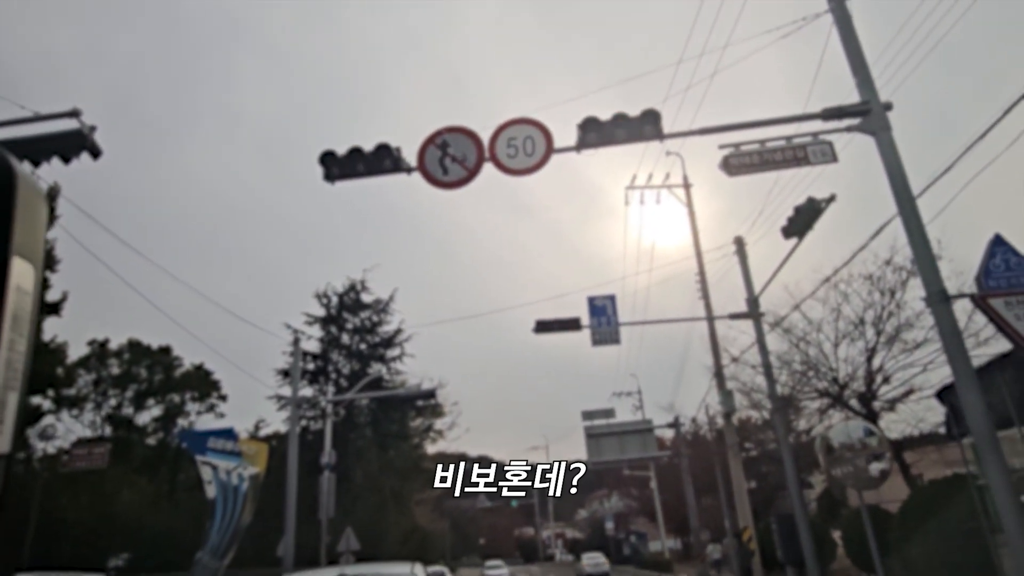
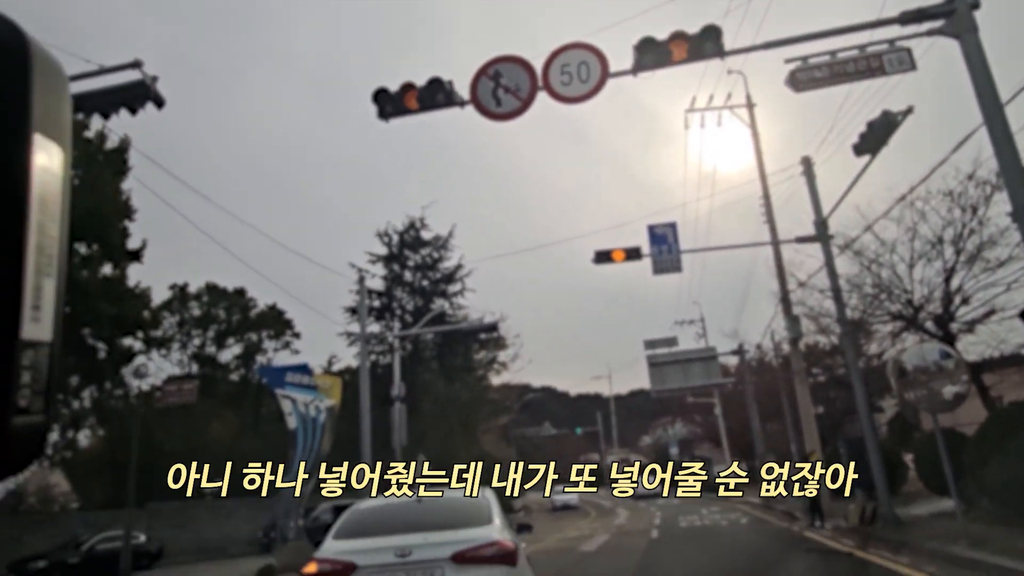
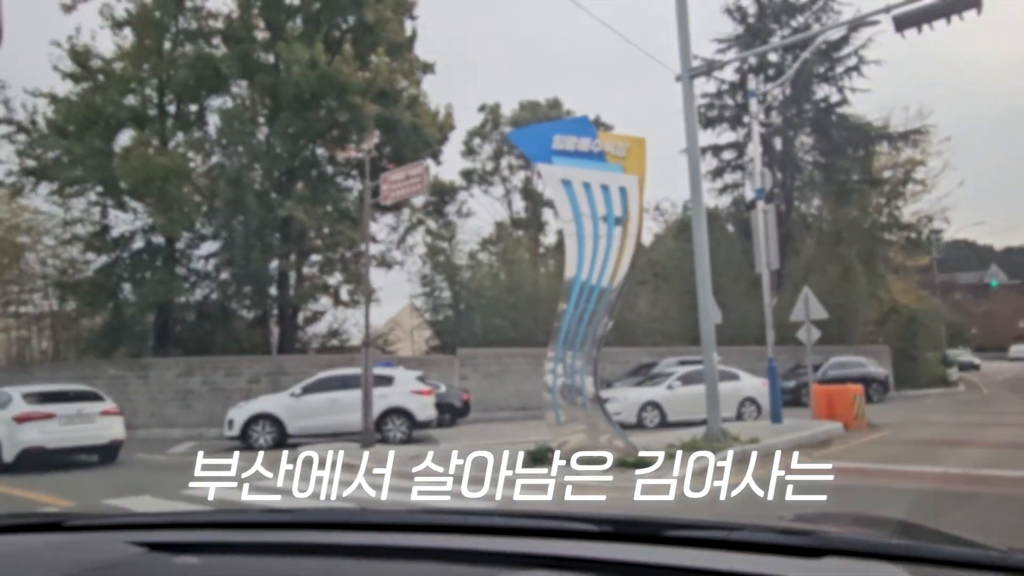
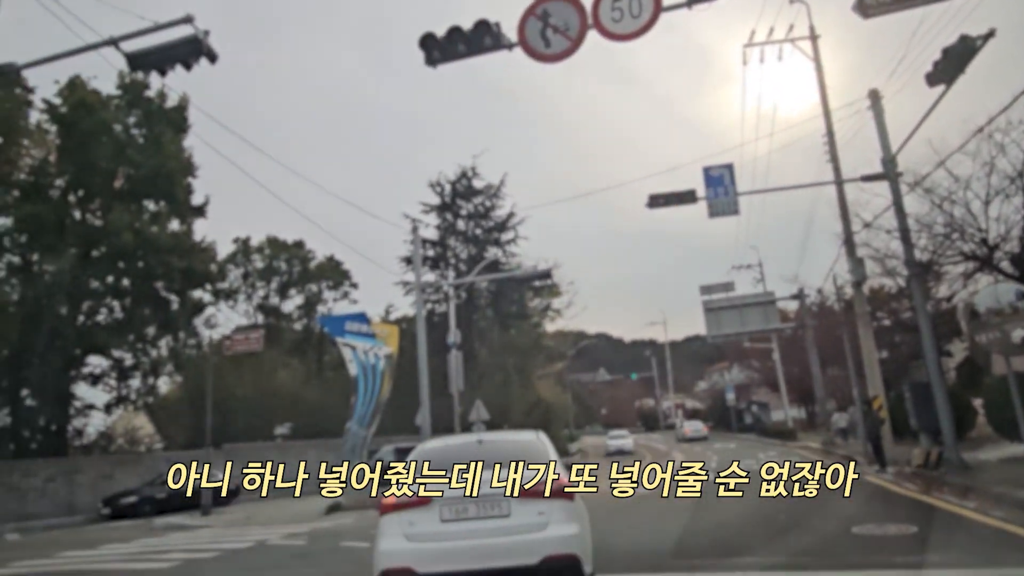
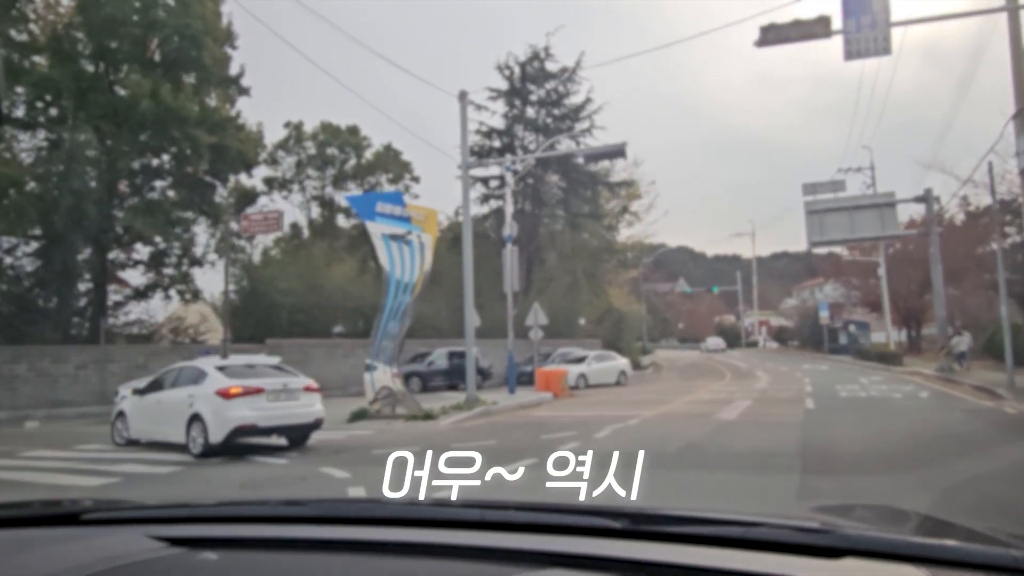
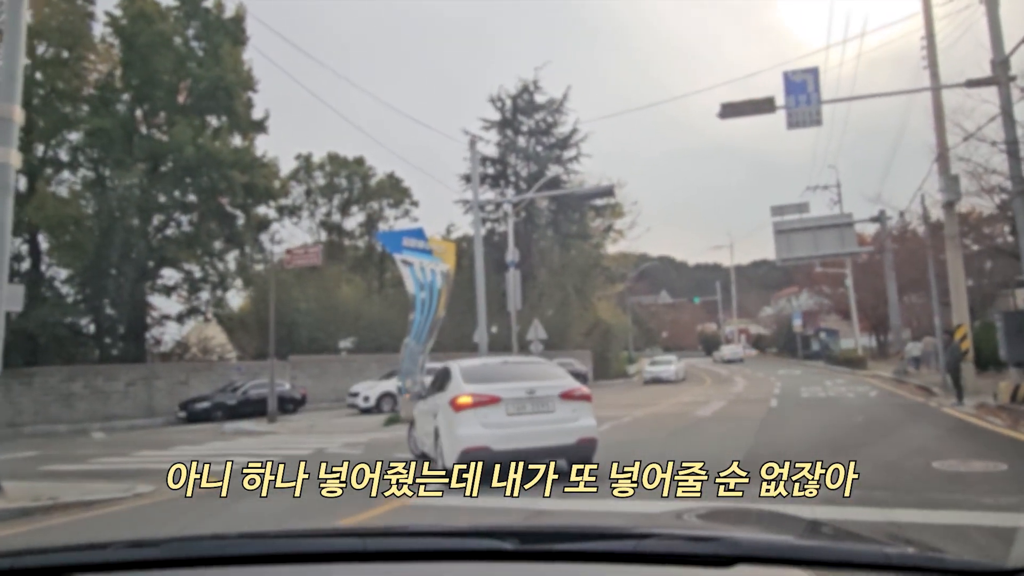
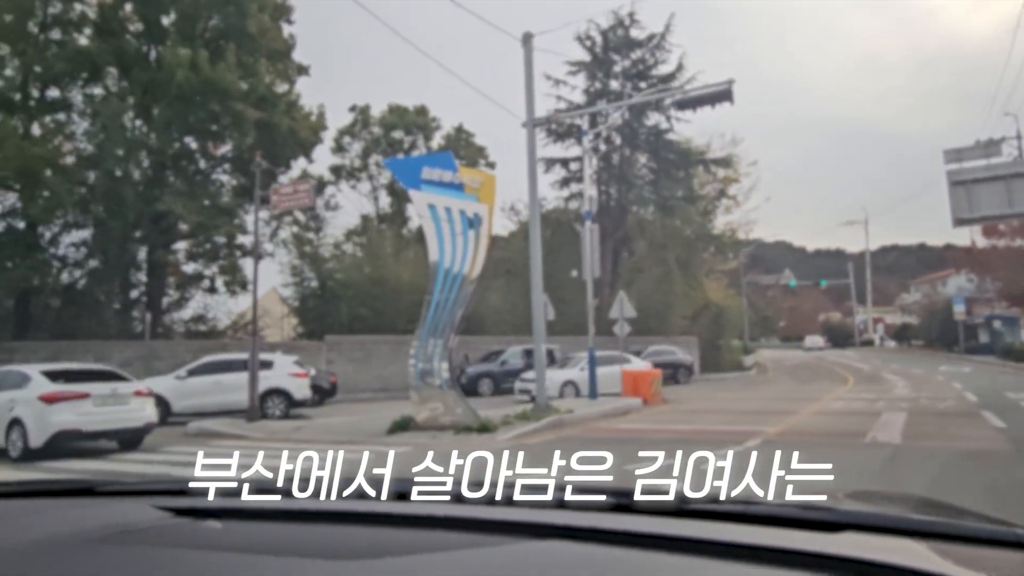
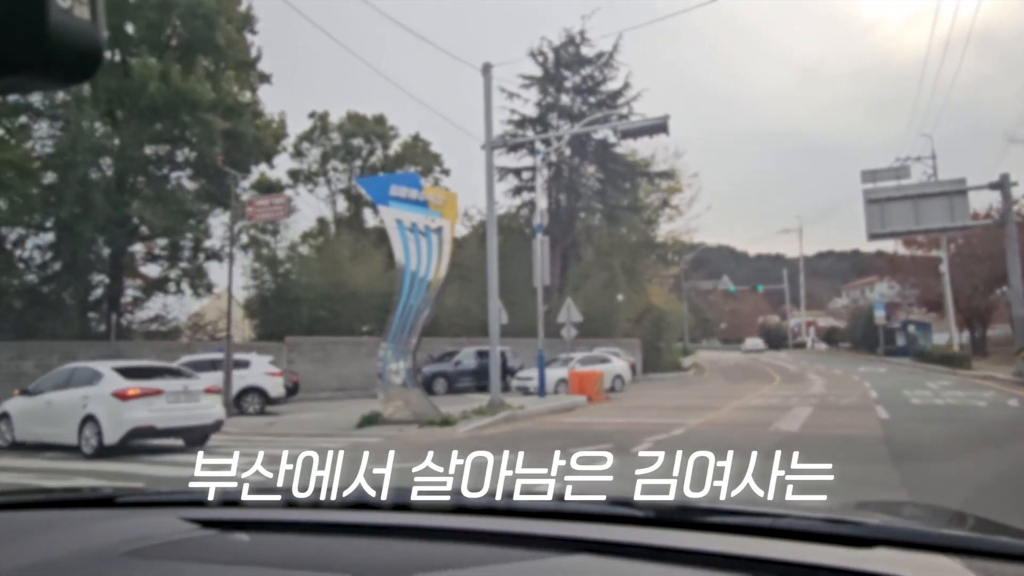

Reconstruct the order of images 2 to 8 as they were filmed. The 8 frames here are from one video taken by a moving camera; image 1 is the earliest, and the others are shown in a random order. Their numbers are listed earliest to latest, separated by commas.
2, 4, 6, 5, 8, 7, 3
